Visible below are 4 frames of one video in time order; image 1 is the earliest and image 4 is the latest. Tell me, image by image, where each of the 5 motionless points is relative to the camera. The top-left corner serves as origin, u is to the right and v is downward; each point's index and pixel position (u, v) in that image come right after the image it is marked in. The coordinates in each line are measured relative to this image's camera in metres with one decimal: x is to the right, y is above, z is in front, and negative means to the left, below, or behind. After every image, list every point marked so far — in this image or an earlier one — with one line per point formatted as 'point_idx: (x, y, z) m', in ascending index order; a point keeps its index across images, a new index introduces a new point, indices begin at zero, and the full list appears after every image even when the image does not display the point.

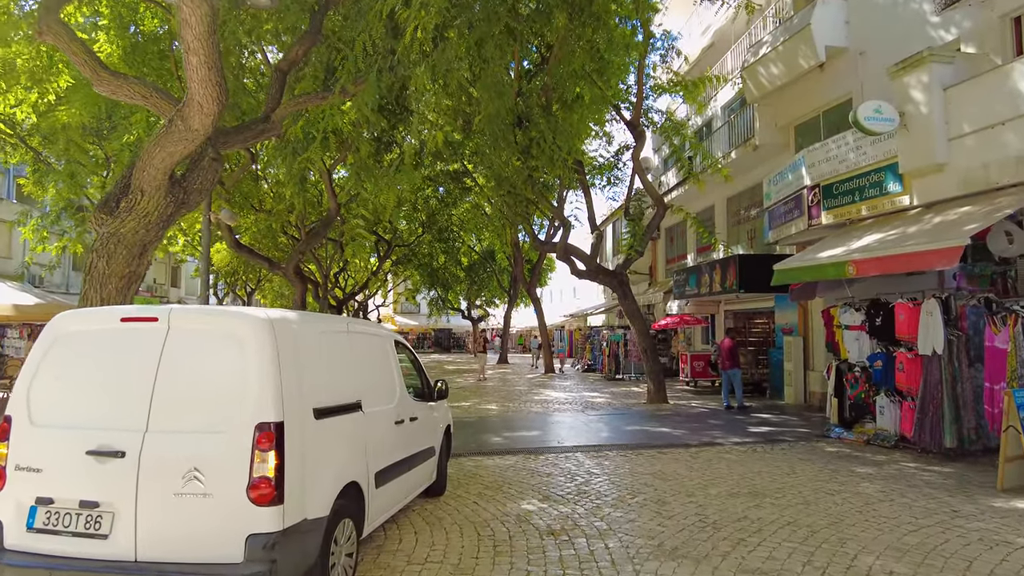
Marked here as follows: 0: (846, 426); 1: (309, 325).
0: (+4.5, -1.8, +8.7) m
1: (-1.1, -0.2, +3.5) m
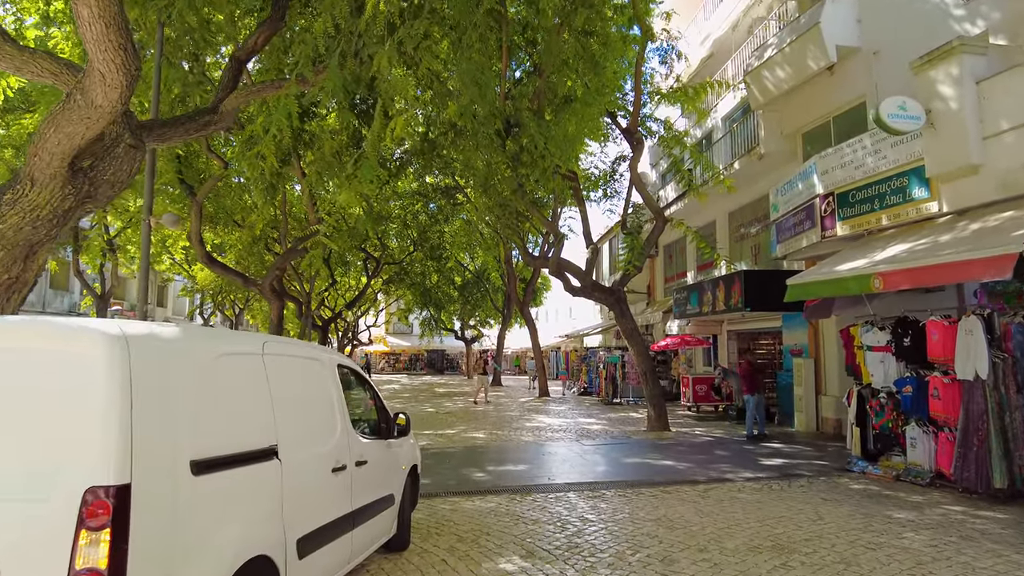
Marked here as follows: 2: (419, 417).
0: (+4.3, -2.0, +7.7) m
1: (-1.3, -0.2, +2.6) m
2: (-2.2, -3.0, +15.3) m
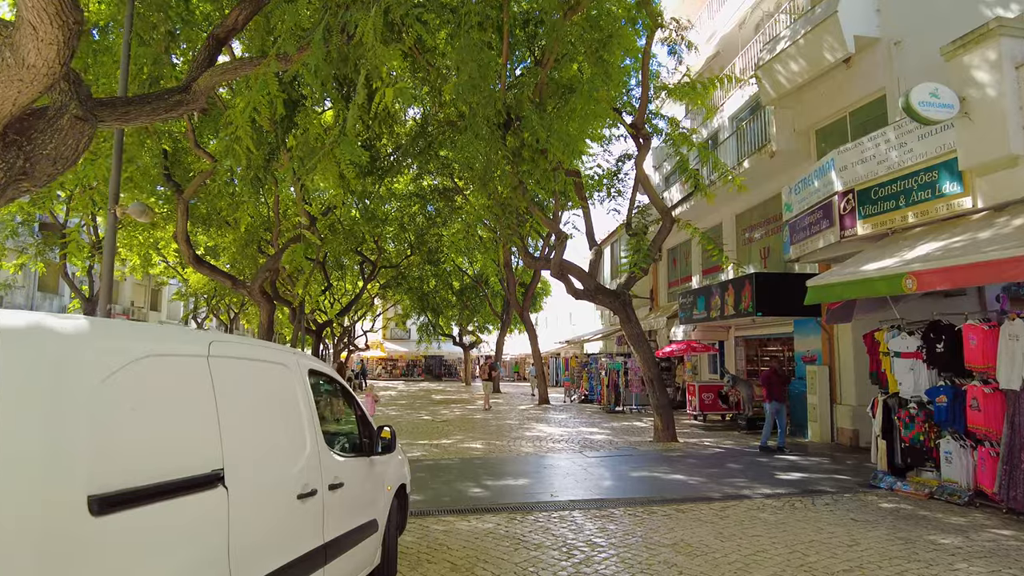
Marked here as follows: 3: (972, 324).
0: (+4.3, -2.1, +7.2) m
1: (-1.2, -0.2, +2.0) m
2: (-2.2, -3.1, +14.7) m
3: (+4.4, -0.3, +6.2) m
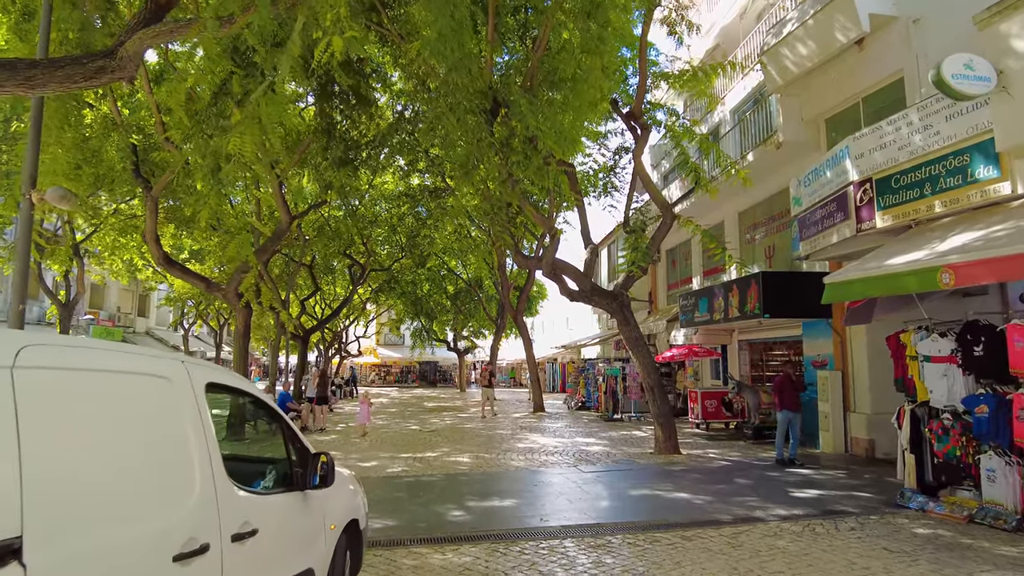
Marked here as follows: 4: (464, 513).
0: (+4.1, -2.0, +6.4) m
1: (-1.4, -0.1, +1.3) m
2: (-2.4, -3.2, +13.9) m
3: (+4.3, -0.3, +5.5) m
4: (-0.5, -2.3, +6.8) m
